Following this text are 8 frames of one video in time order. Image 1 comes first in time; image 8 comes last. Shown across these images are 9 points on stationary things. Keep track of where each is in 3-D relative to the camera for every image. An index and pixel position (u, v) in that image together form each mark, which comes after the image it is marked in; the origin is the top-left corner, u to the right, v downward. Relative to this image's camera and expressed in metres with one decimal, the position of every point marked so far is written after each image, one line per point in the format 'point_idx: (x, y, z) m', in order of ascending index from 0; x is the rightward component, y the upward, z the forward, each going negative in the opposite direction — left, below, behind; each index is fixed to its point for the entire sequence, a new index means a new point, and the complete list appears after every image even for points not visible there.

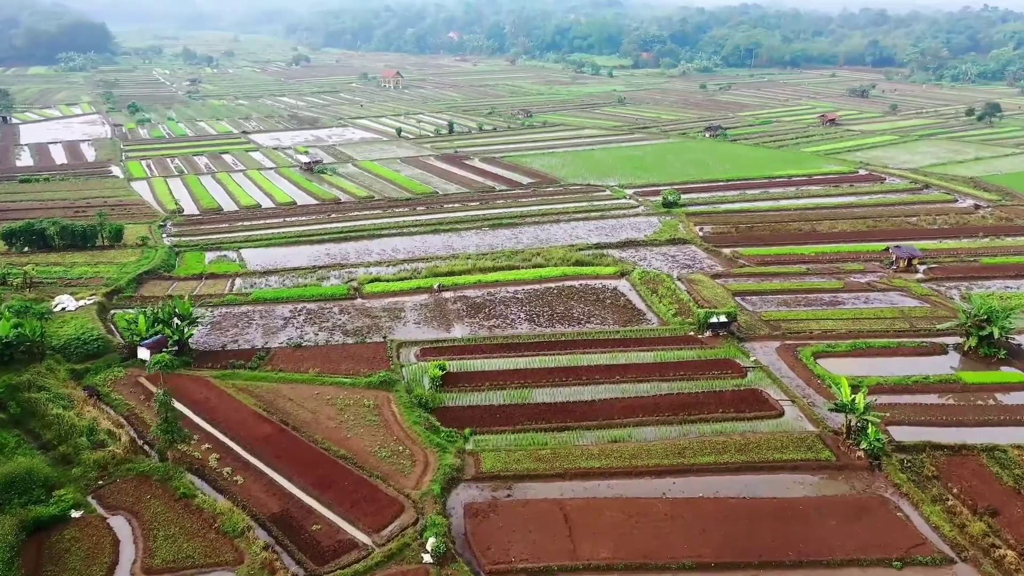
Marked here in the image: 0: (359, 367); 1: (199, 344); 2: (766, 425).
0: (-4.1, -2.1, +17.1) m
1: (-8.9, -1.6, +18.2) m
2: (+5.9, -3.2, +15.1) m
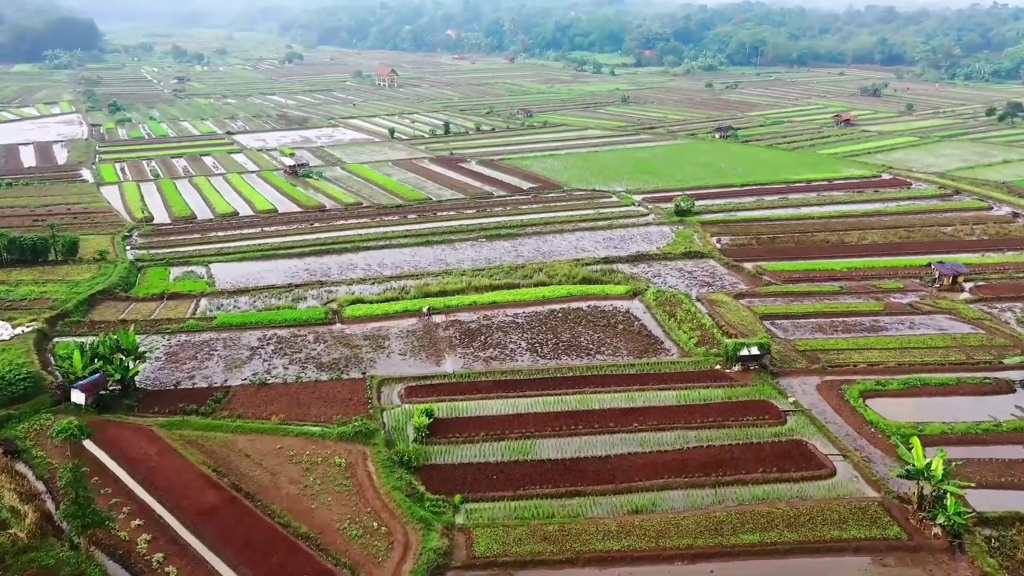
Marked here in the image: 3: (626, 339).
0: (-4.1, -2.8, +14.6) m
1: (-8.9, -2.3, +15.7) m
2: (+5.9, -3.9, +12.6) m
3: (+3.2, -1.5, +18.2) m
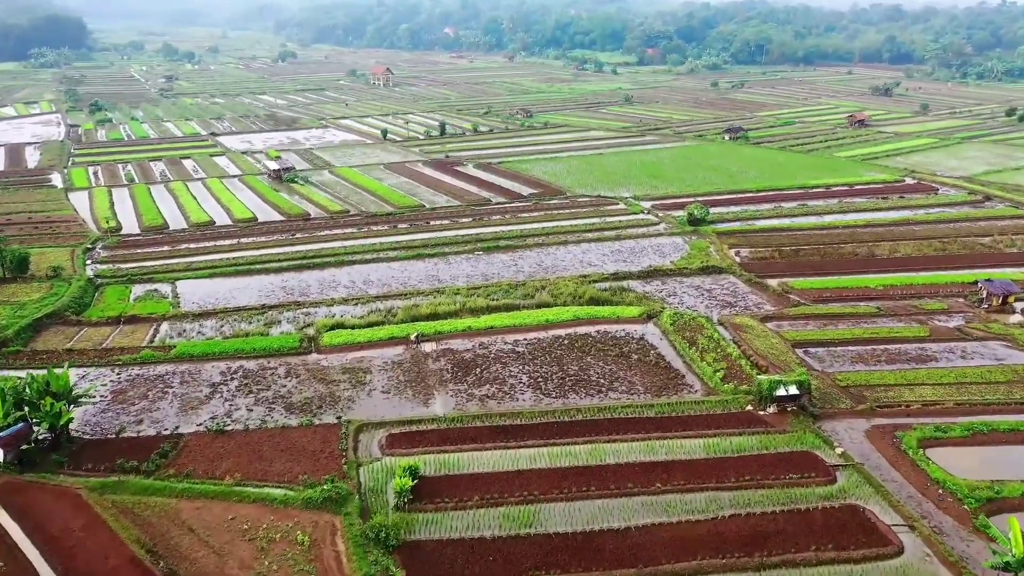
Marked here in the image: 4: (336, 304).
0: (-4.1, -3.5, +12.3) m
1: (-8.9, -3.0, +13.4) m
2: (+5.9, -4.5, +10.3) m
3: (+3.2, -2.1, +16.0) m
4: (-5.4, -0.5, +19.6) m
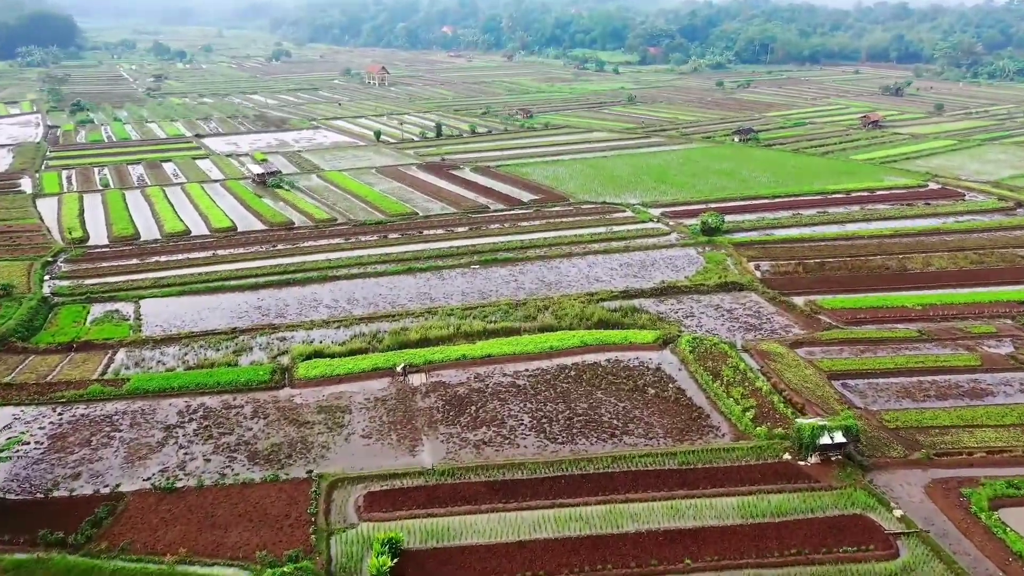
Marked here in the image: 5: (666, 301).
0: (-4.1, -4.0, +10.3) m
1: (-8.9, -3.5, +11.4) m
2: (+5.9, -5.1, +8.3) m
3: (+3.2, -2.7, +14.0) m
4: (-5.4, -1.1, +17.6) m
5: (+4.6, -0.4, +19.3) m
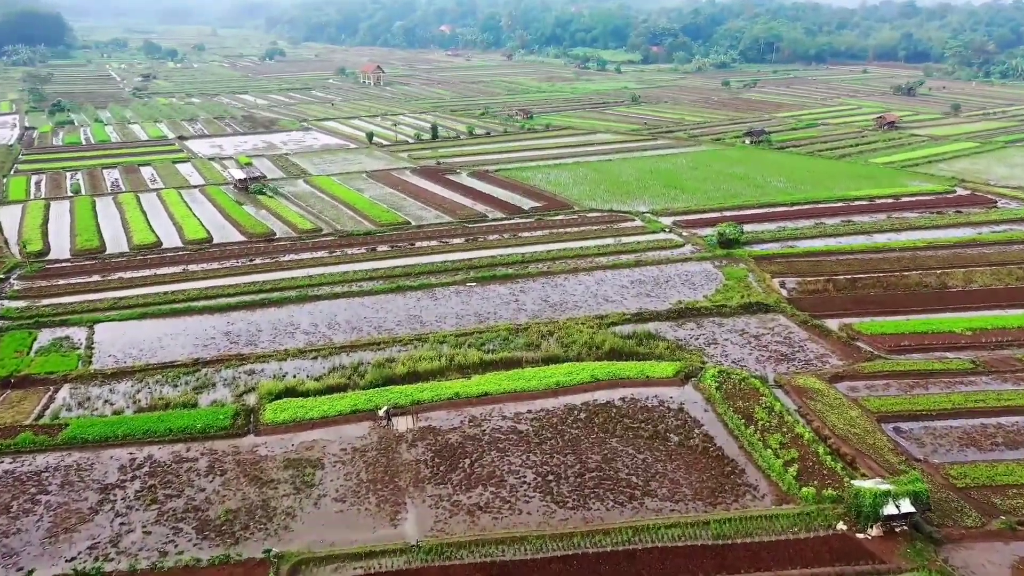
0: (-4.1, -4.7, +8.3) m
1: (-8.9, -4.1, +9.3) m
2: (+6.0, -5.7, +6.3) m
3: (+3.2, -3.3, +11.9) m
4: (-5.4, -1.7, +15.5) m
5: (+4.6, -1.0, +17.3) m
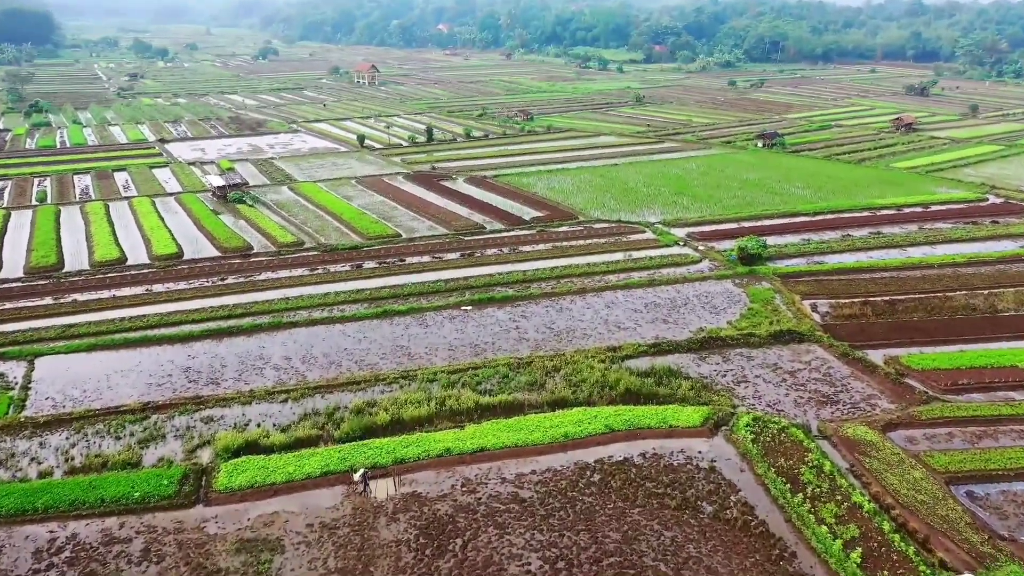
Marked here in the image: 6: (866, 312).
0: (-4.1, -5.3, +6.2) m
1: (-8.8, -4.8, +7.2) m
2: (+6.0, -6.4, +4.2) m
3: (+3.2, -4.0, +9.8) m
4: (-5.3, -2.3, +13.4) m
5: (+4.6, -1.7, +15.2) m
6: (+9.7, -0.6, +17.7) m
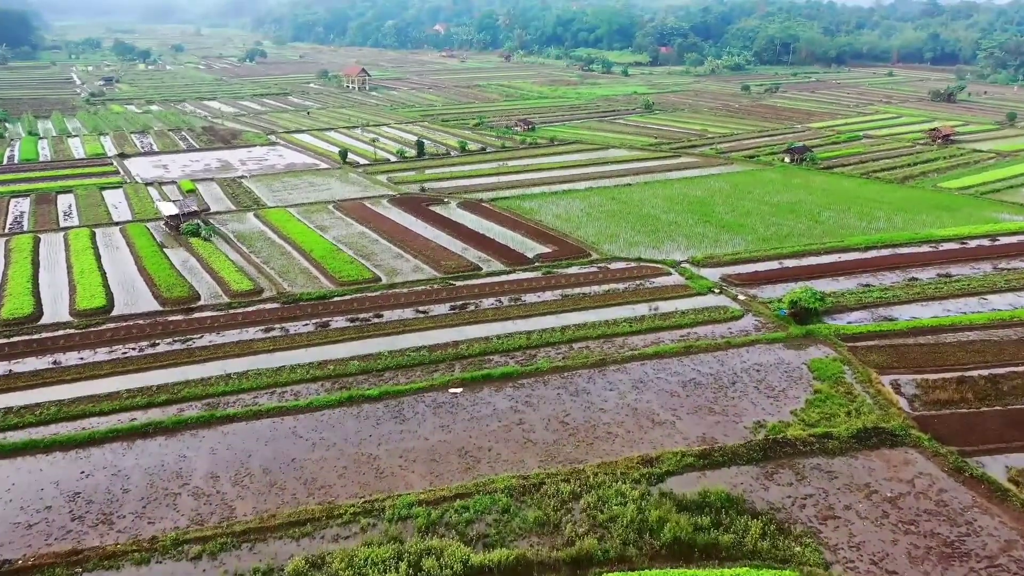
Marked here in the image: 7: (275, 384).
0: (-4.0, -7.0, +2.4) m
1: (-8.8, -6.5, +3.4) m
2: (+6.1, -8.0, +0.4) m
3: (+3.3, -5.6, +6.0) m
4: (-5.3, -4.0, +9.6) m
5: (+4.7, -3.3, +11.4) m
6: (+9.7, -2.3, +13.9) m
7: (-5.1, -2.1, +14.0) m
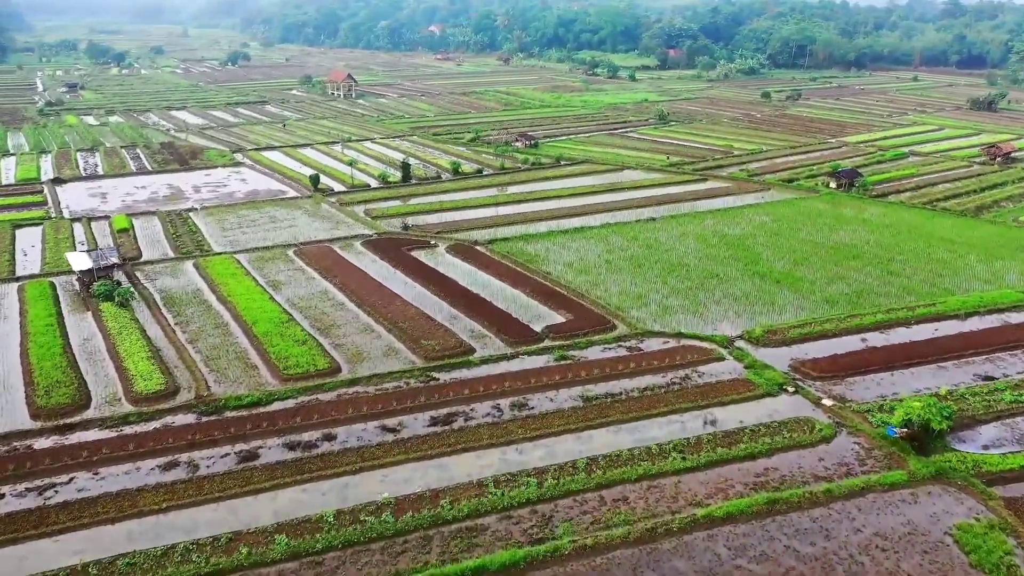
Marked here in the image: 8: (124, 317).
0: (-3.9, -9.1, -2.5) m
1: (-8.7, -8.6, -1.5) m
2: (+6.2, -10.2, -4.5) m
3: (+3.4, -7.7, +1.1) m
4: (-5.2, -6.1, +4.7) m
5: (+4.8, -5.4, +6.5) m
6: (+9.8, -4.4, +9.0) m
7: (-5.0, -4.2, +9.1) m
8: (-10.1, -0.8, +16.9) m
